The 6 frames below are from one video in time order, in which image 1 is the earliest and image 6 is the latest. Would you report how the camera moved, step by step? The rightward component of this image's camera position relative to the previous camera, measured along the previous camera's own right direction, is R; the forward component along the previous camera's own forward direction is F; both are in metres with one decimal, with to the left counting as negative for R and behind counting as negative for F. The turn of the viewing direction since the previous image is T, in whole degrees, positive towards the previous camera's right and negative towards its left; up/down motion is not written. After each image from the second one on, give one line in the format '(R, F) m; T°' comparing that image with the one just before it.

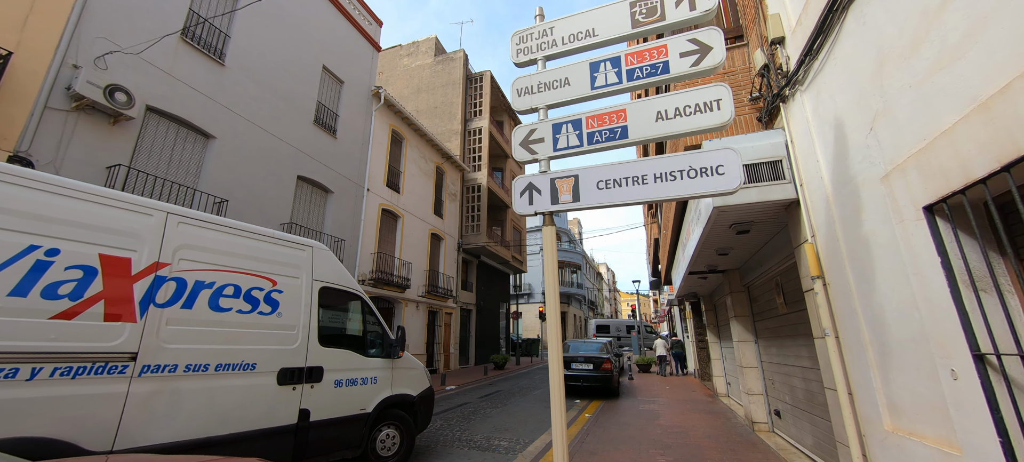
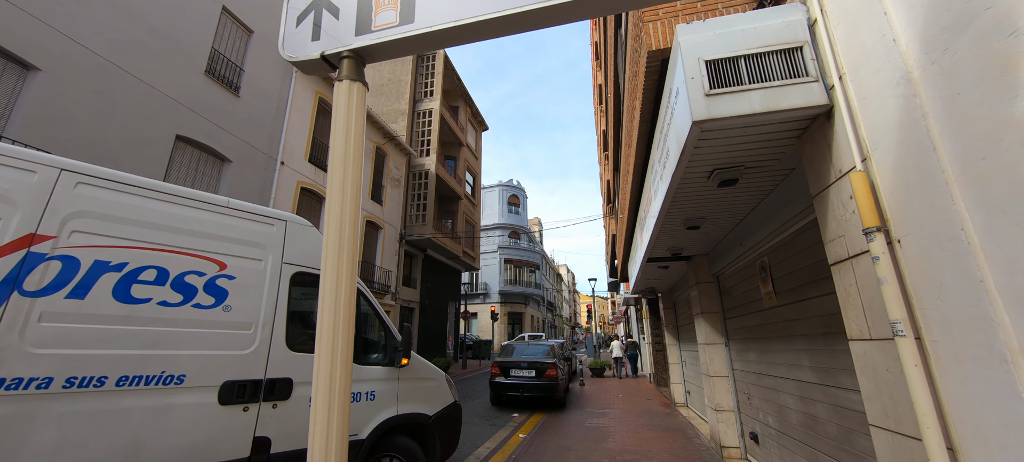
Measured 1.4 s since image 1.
(+0.8, +1.7) m; +5°
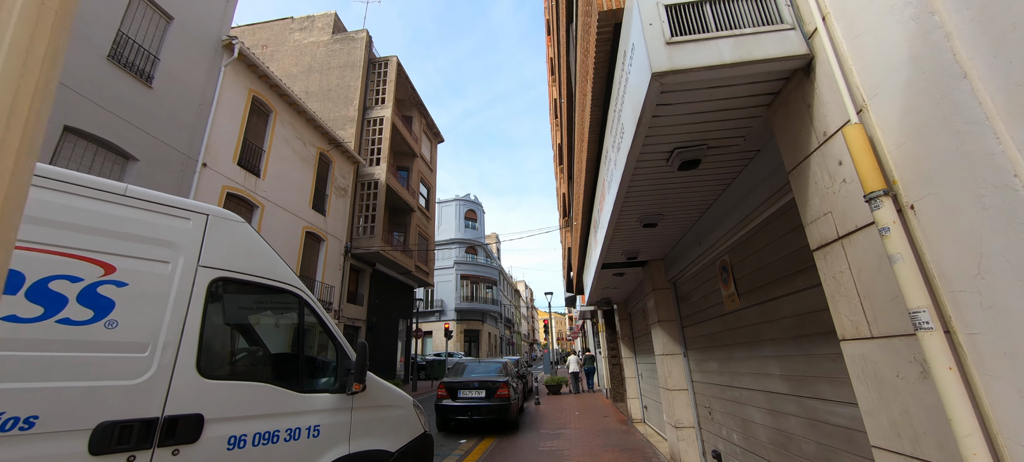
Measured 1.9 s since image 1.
(+0.2, +0.6) m; +6°
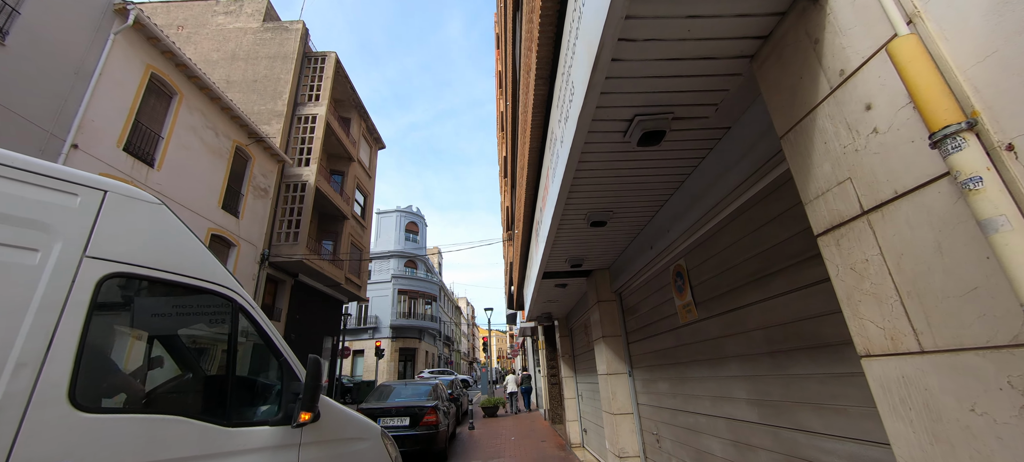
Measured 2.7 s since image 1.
(+0.2, +0.7) m; +8°
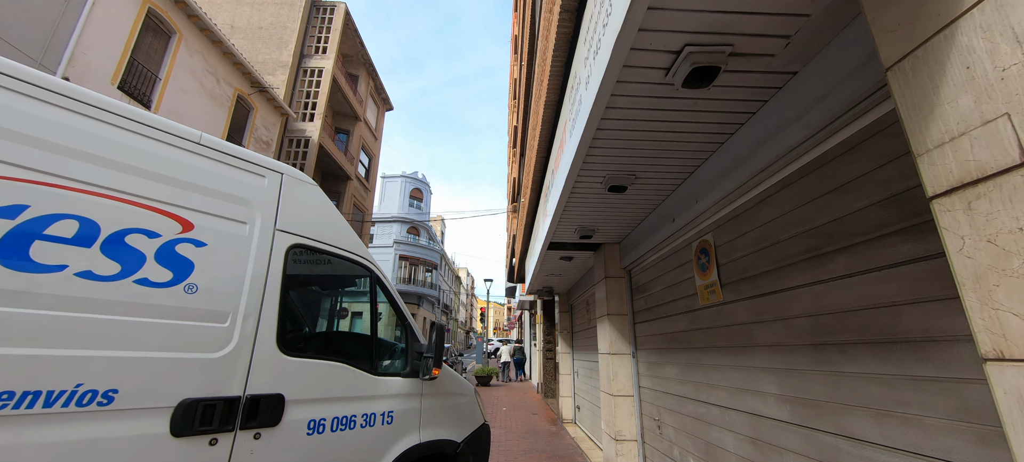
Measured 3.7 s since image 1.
(0.0, +0.4) m; 0°
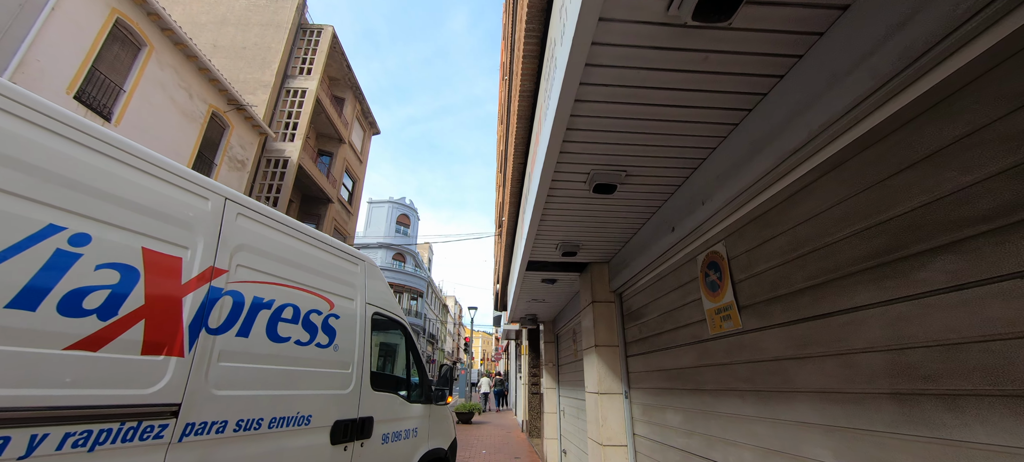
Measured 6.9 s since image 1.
(+0.2, +0.6) m; +1°
